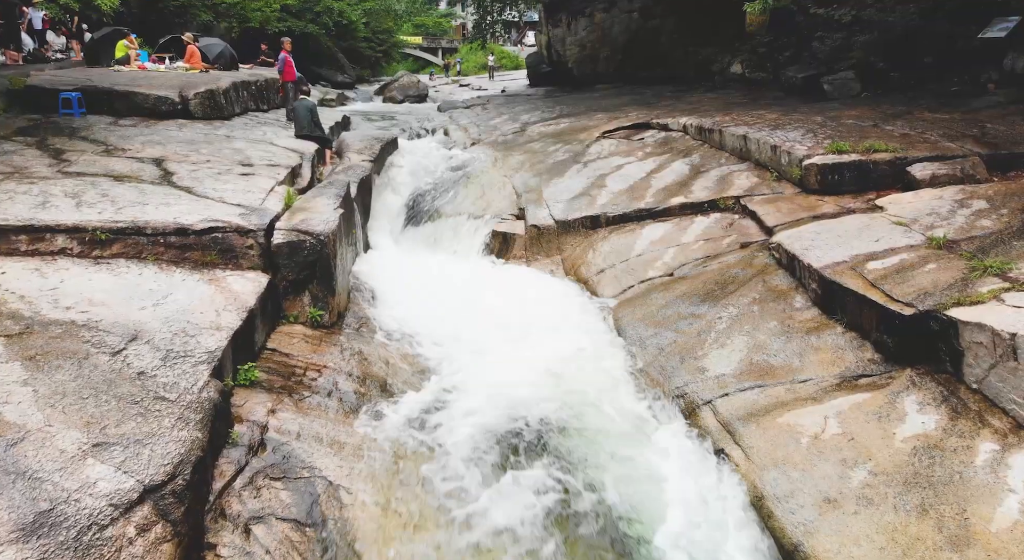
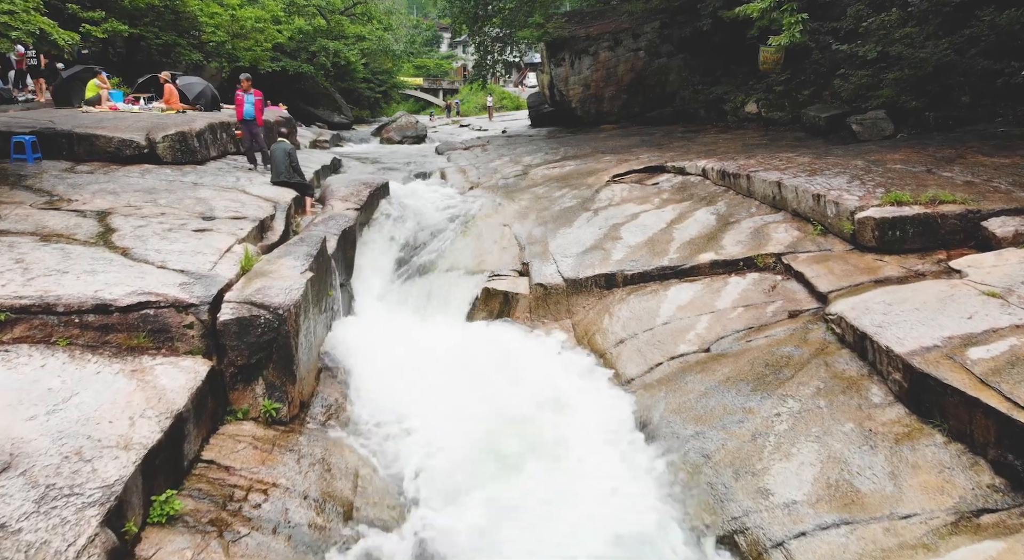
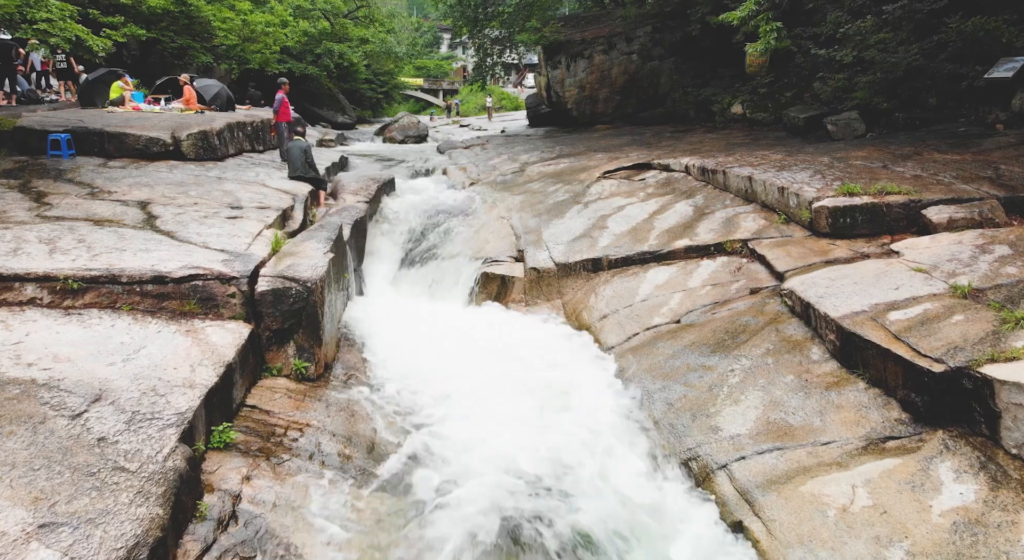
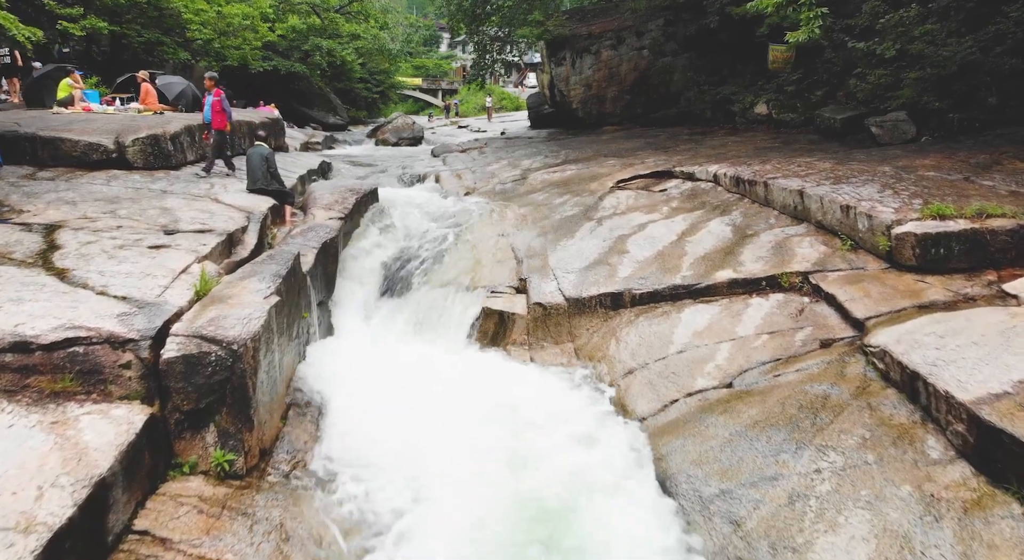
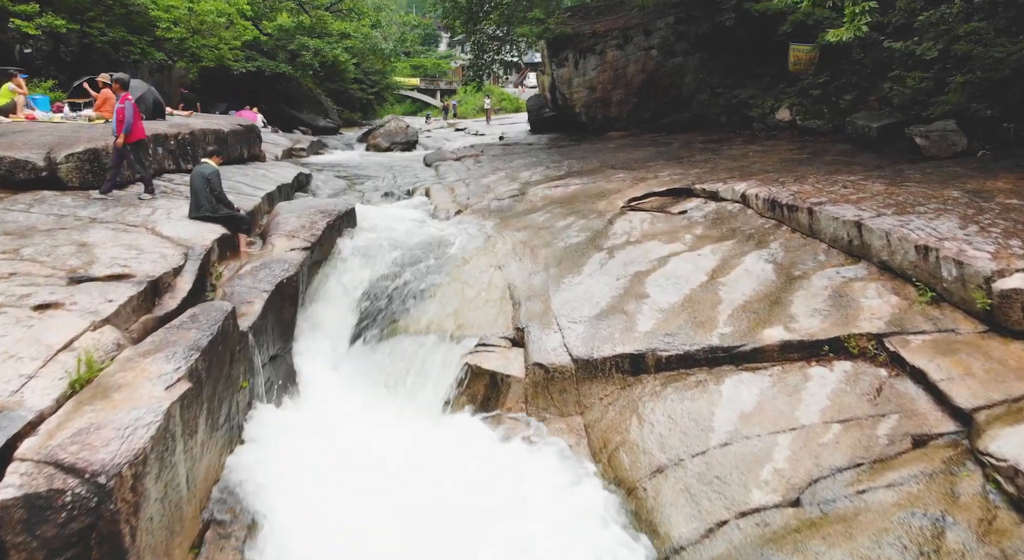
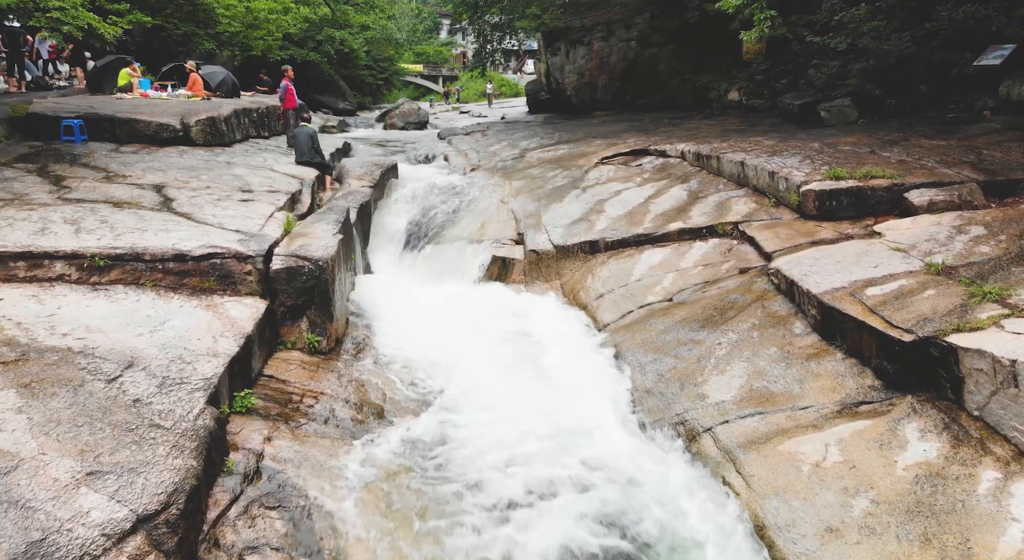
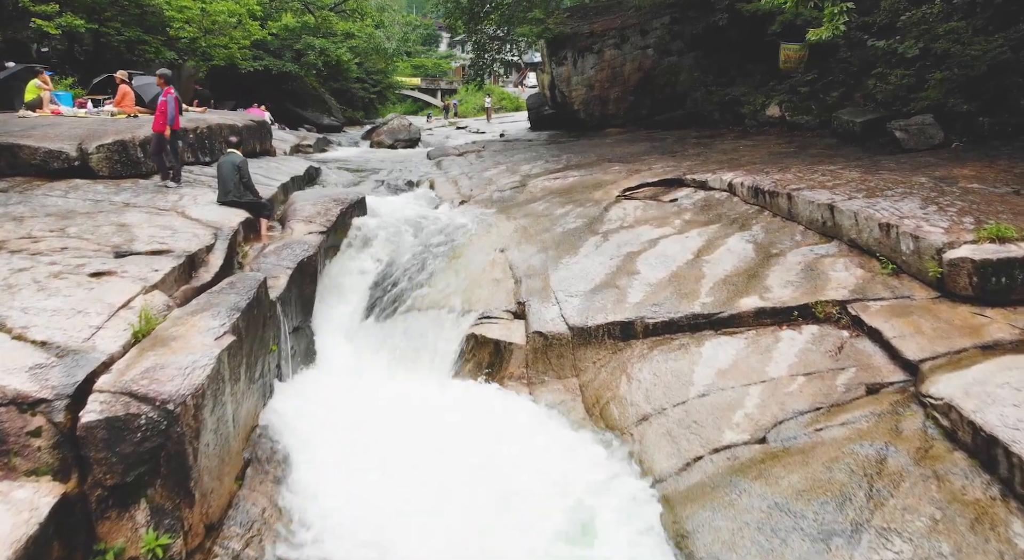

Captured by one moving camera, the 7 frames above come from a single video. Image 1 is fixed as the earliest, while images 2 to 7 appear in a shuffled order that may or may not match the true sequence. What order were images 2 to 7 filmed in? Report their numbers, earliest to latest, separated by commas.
6, 3, 2, 4, 7, 5
